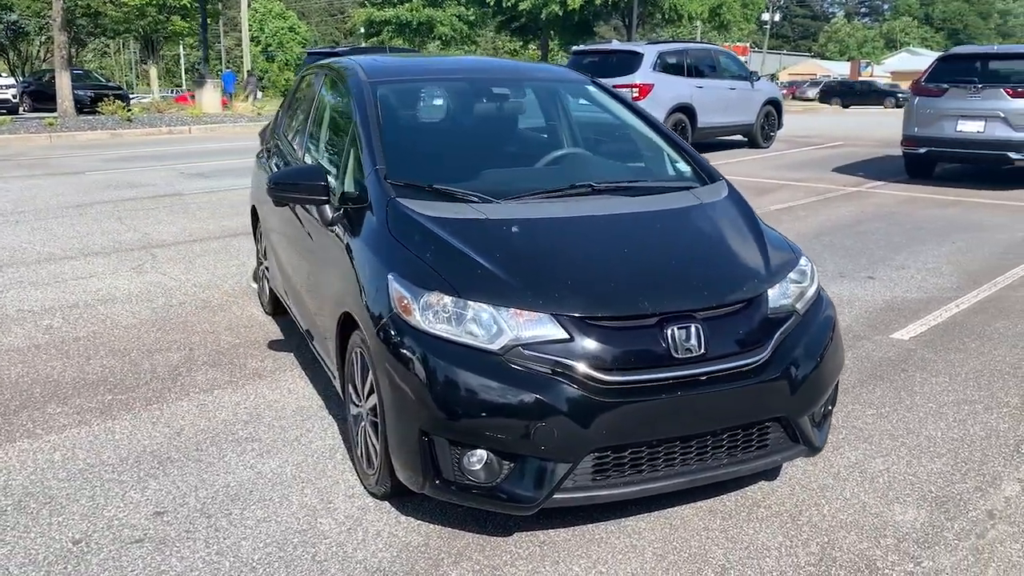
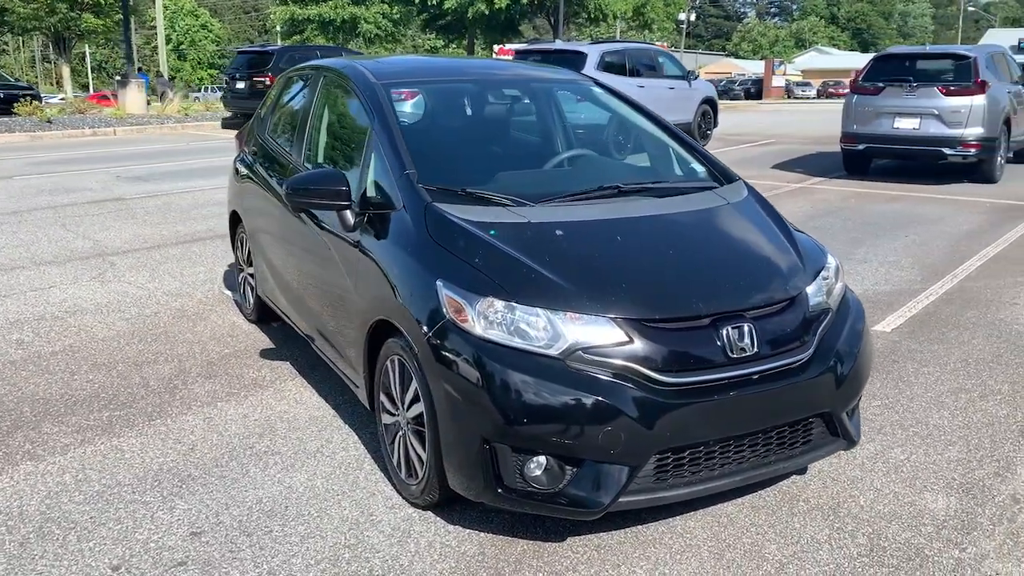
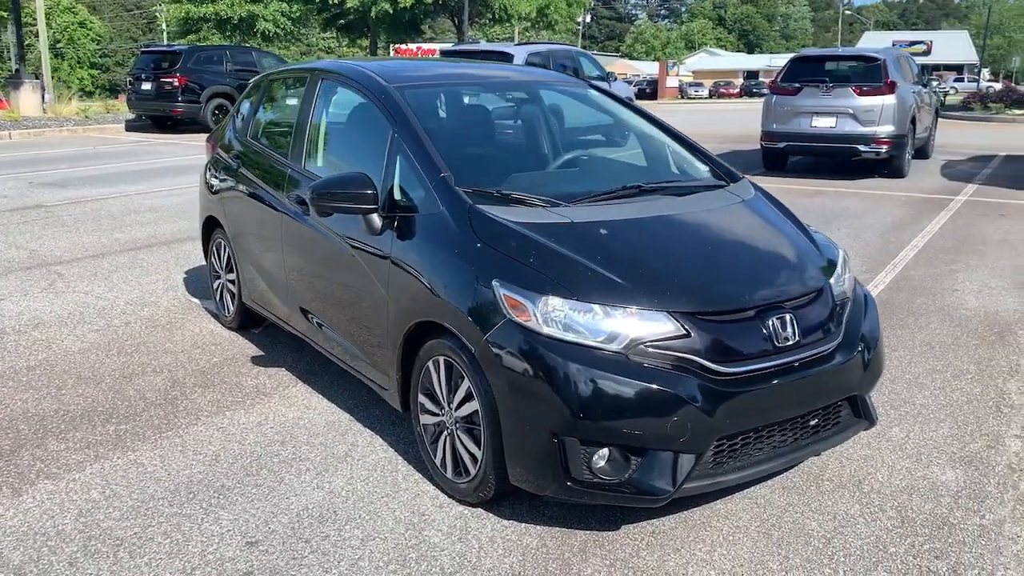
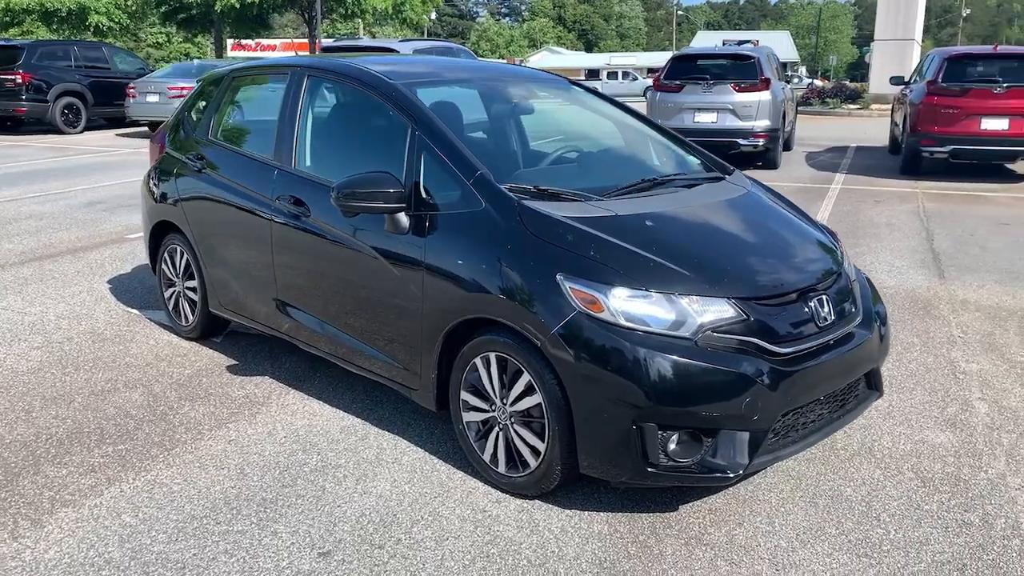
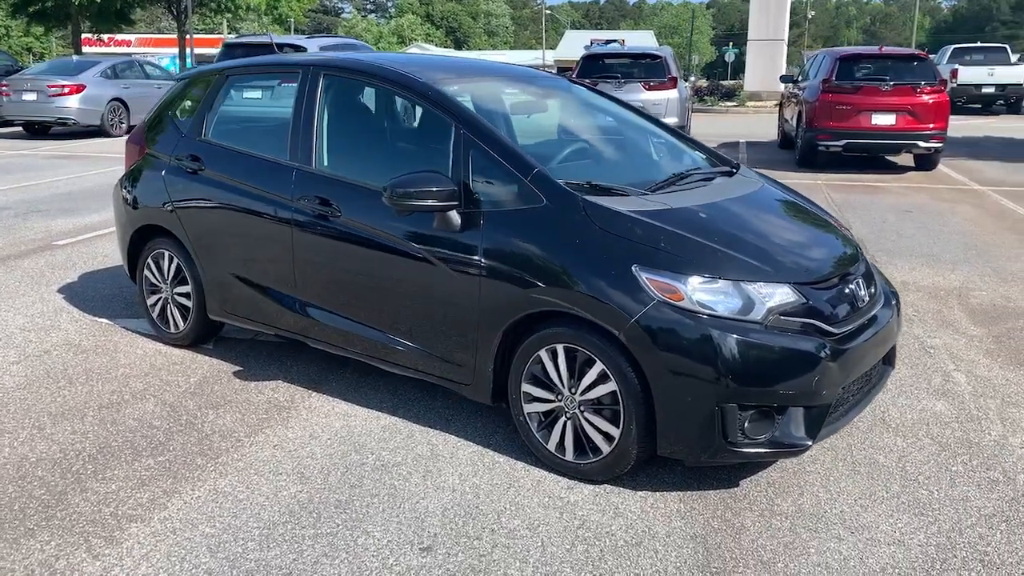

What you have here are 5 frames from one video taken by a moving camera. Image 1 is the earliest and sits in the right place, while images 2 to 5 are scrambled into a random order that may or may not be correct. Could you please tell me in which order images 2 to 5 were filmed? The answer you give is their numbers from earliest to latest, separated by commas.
2, 3, 4, 5
